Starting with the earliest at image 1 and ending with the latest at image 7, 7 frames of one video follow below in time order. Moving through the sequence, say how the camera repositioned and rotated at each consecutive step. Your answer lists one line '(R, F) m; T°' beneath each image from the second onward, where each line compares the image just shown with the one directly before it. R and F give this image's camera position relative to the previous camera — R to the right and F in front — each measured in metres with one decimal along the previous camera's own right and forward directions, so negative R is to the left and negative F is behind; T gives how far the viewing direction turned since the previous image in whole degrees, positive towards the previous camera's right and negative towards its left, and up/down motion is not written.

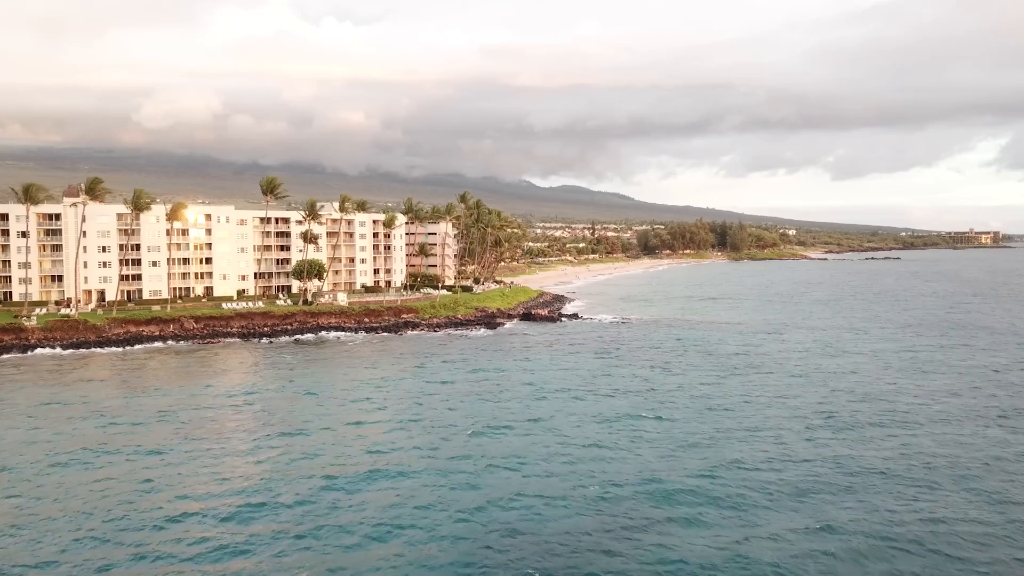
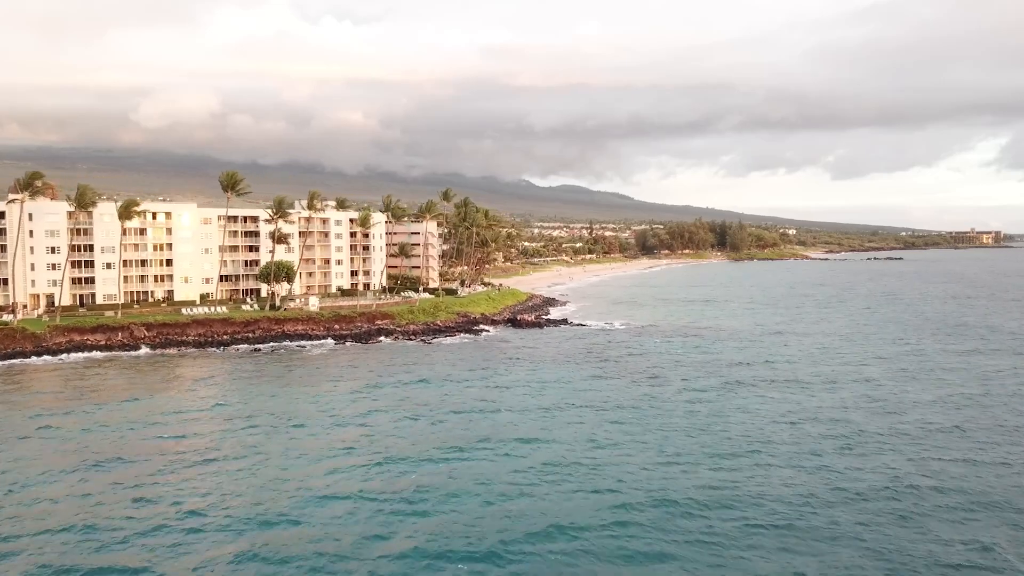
(+1.8, +6.2) m; 0°
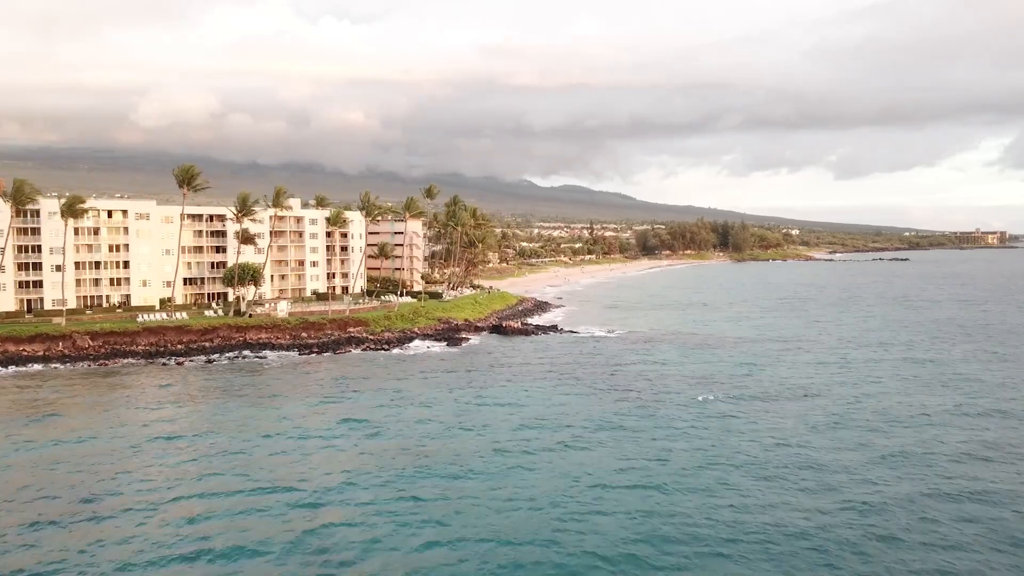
(+1.6, +6.5) m; 0°
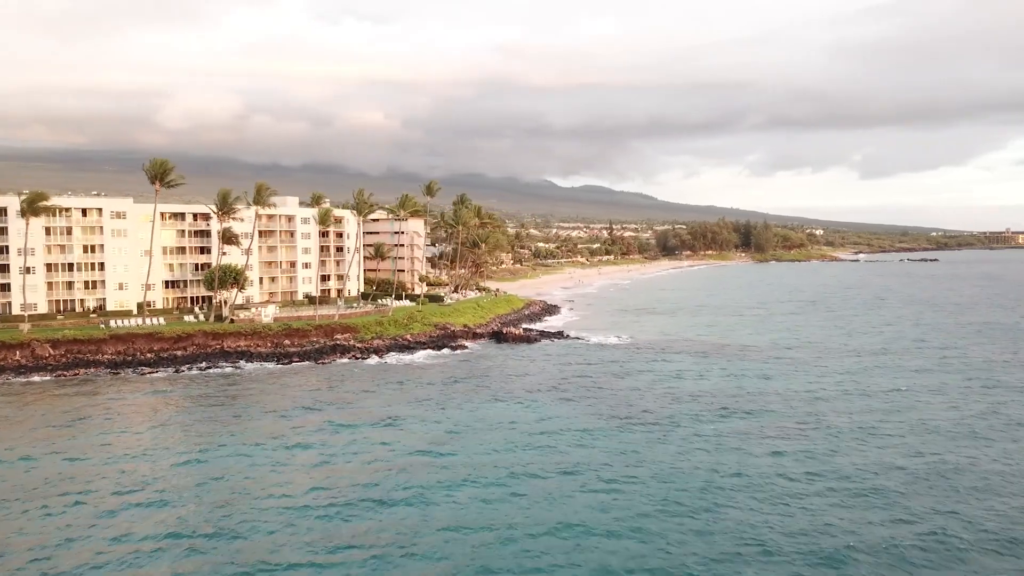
(+1.8, +5.9) m; -1°
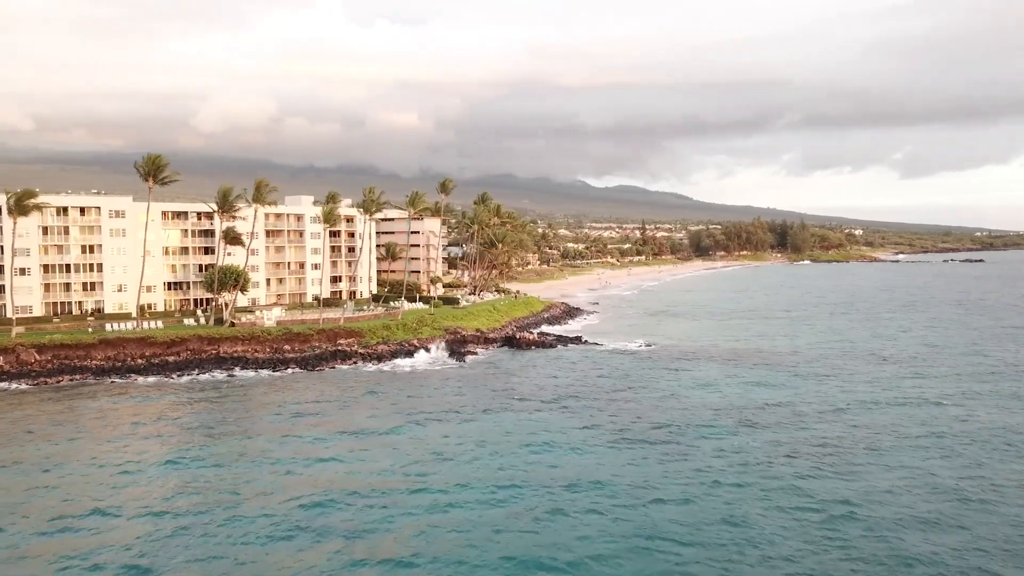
(+1.7, +4.2) m; -2°
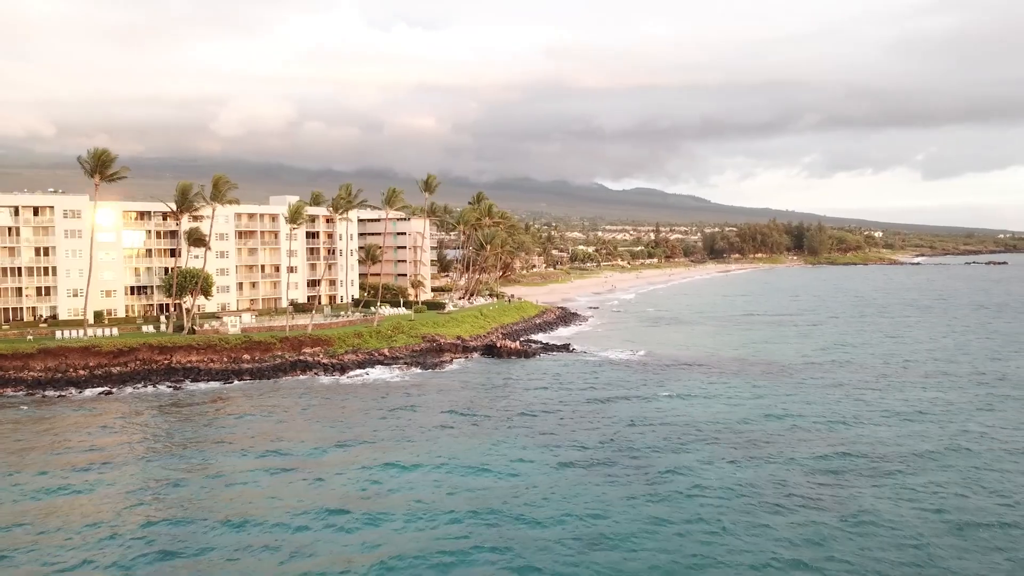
(+2.9, +5.1) m; -1°
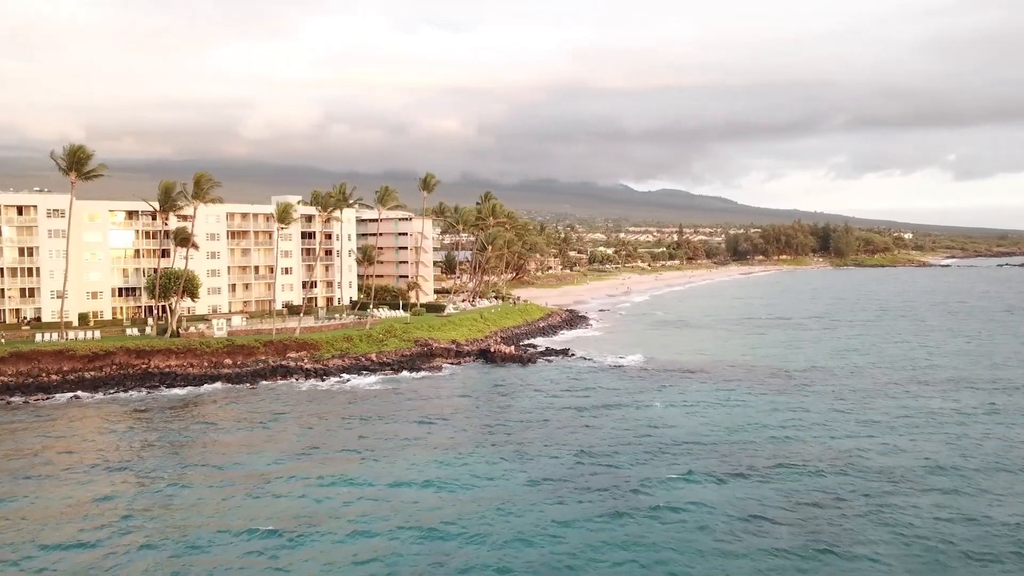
(+2.3, +2.9) m; -2°
